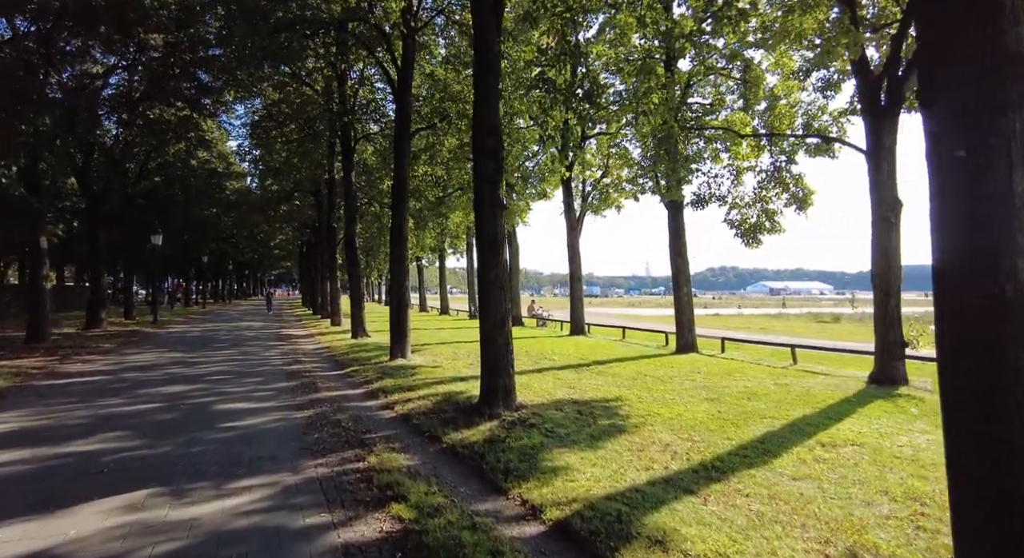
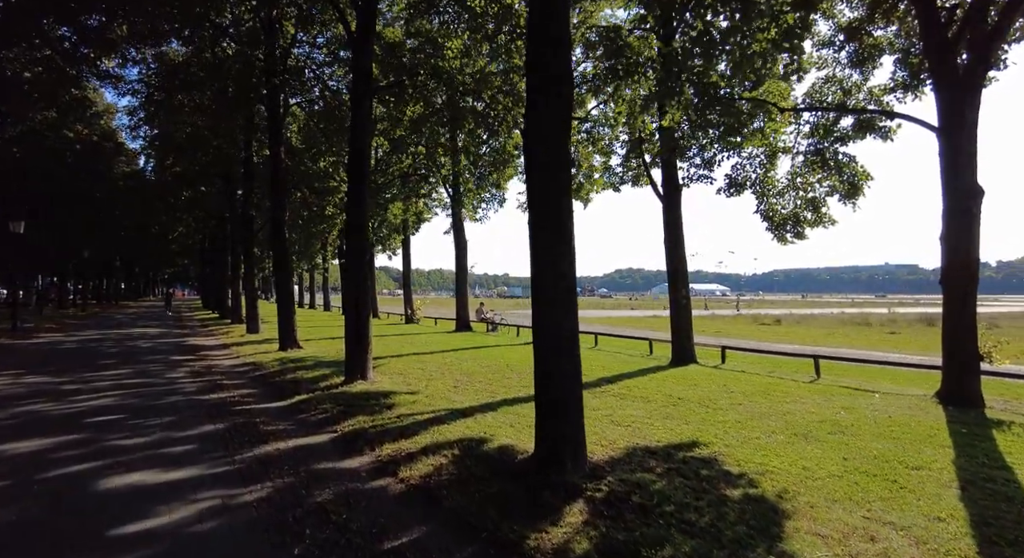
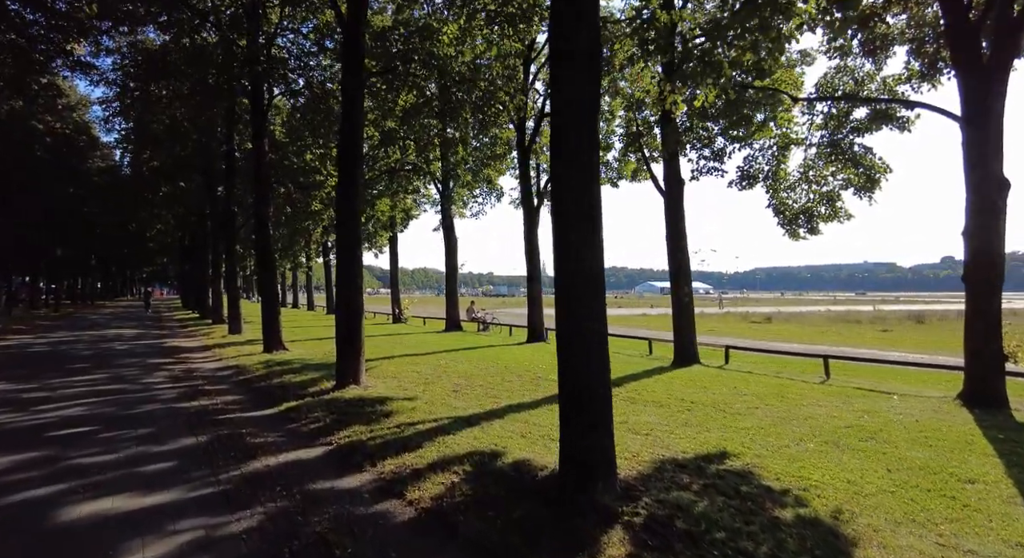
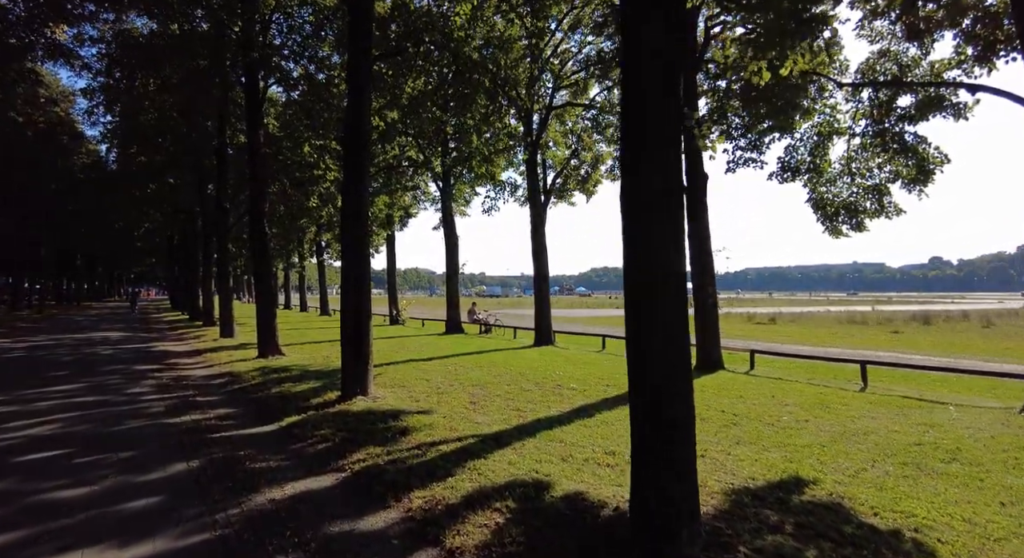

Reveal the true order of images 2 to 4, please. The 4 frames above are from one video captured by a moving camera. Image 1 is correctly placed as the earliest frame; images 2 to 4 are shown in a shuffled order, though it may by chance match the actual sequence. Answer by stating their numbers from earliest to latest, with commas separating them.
2, 3, 4
